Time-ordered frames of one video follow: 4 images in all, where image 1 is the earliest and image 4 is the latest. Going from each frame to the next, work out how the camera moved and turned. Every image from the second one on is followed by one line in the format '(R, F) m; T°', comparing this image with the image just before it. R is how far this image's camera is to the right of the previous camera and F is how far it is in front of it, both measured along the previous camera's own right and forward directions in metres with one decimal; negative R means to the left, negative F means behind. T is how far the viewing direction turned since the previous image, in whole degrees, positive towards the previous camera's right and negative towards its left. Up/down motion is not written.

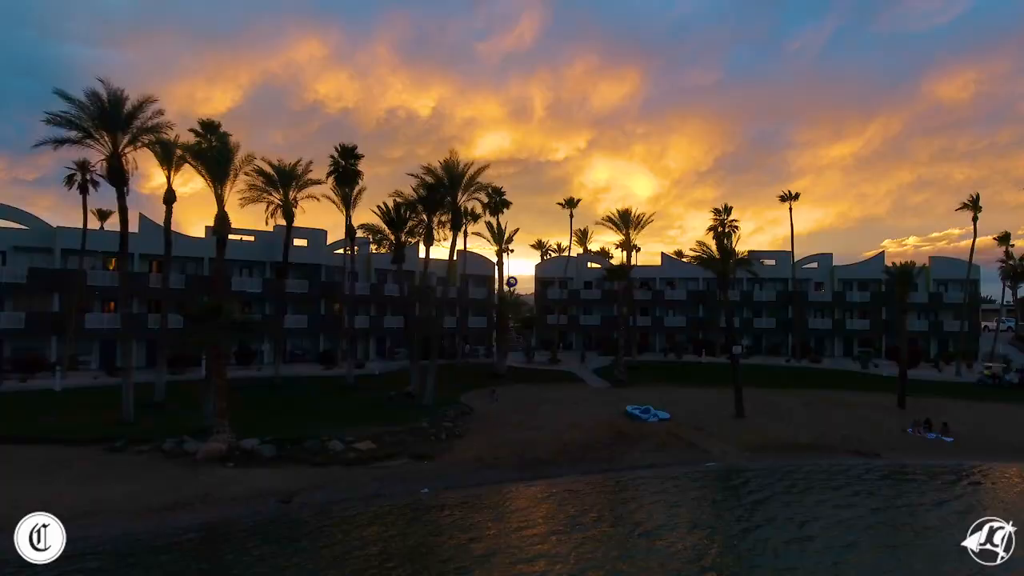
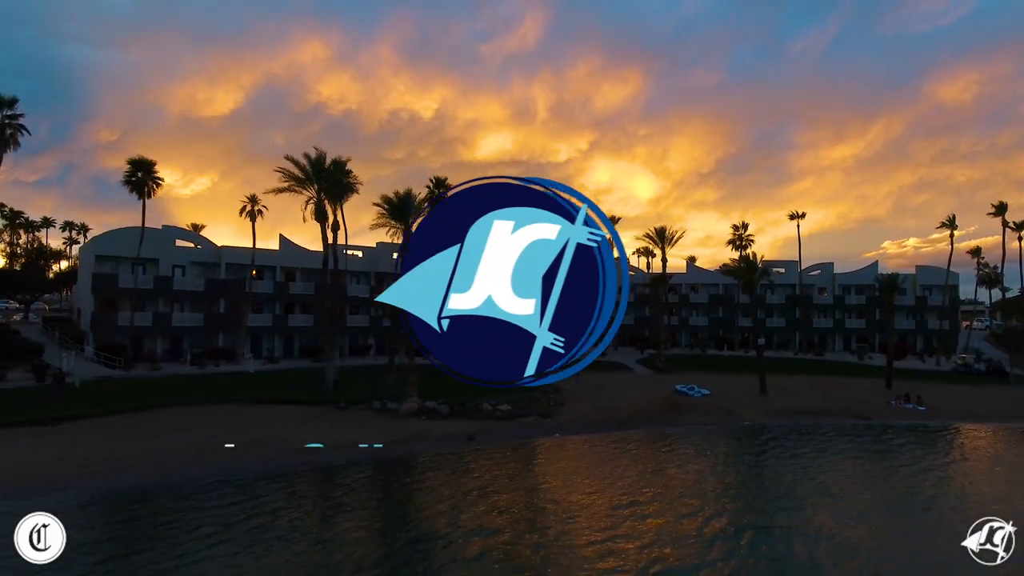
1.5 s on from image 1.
(-1.2, -2.4) m; 0°
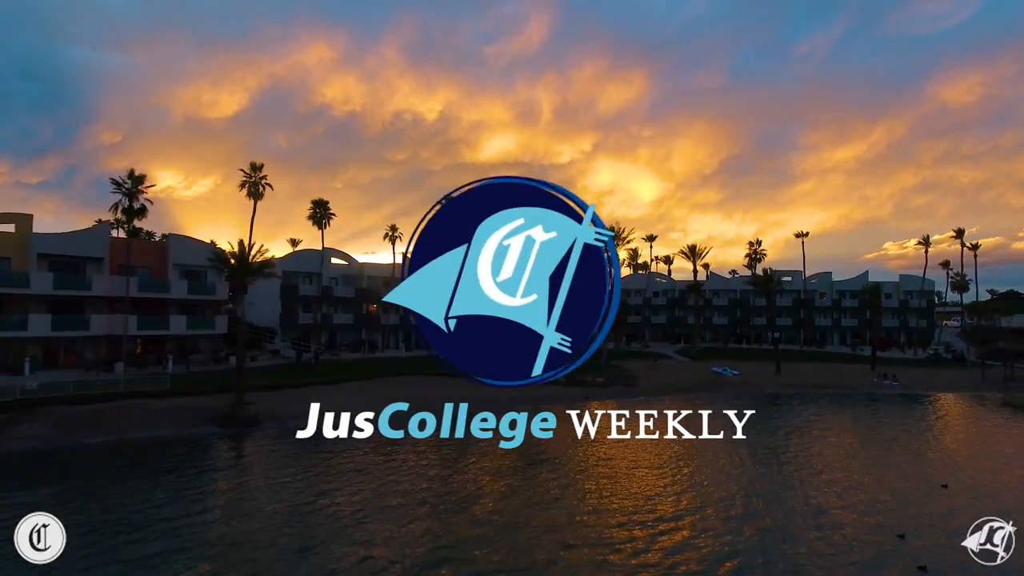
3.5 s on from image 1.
(+0.7, +0.2) m; 0°
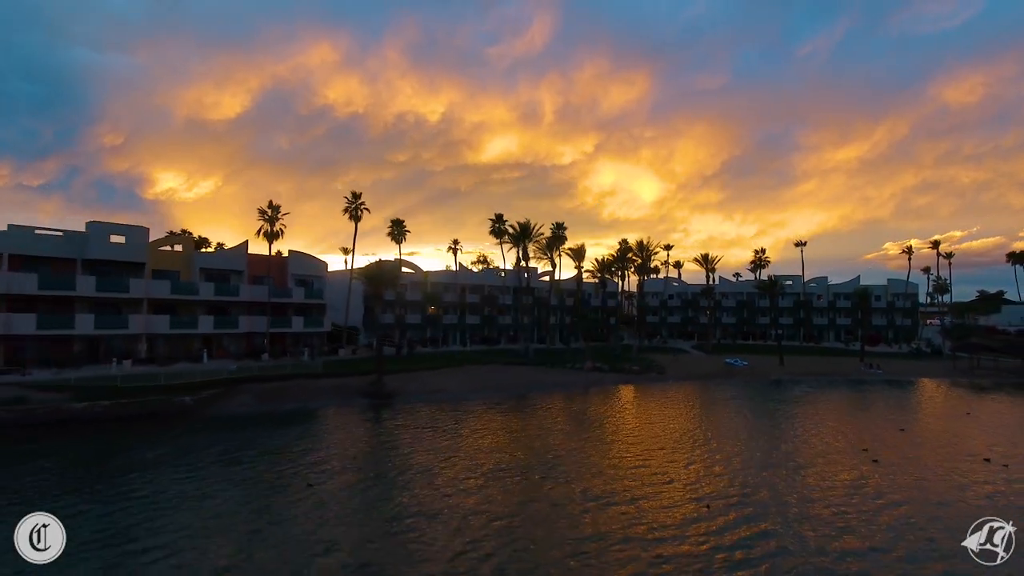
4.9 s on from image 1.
(0.0, -0.4) m; 0°
